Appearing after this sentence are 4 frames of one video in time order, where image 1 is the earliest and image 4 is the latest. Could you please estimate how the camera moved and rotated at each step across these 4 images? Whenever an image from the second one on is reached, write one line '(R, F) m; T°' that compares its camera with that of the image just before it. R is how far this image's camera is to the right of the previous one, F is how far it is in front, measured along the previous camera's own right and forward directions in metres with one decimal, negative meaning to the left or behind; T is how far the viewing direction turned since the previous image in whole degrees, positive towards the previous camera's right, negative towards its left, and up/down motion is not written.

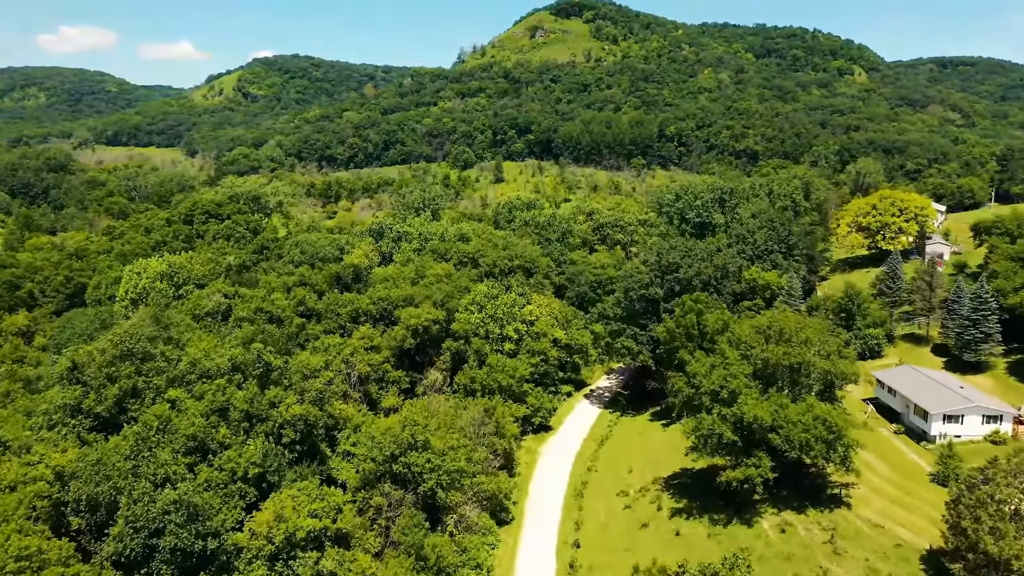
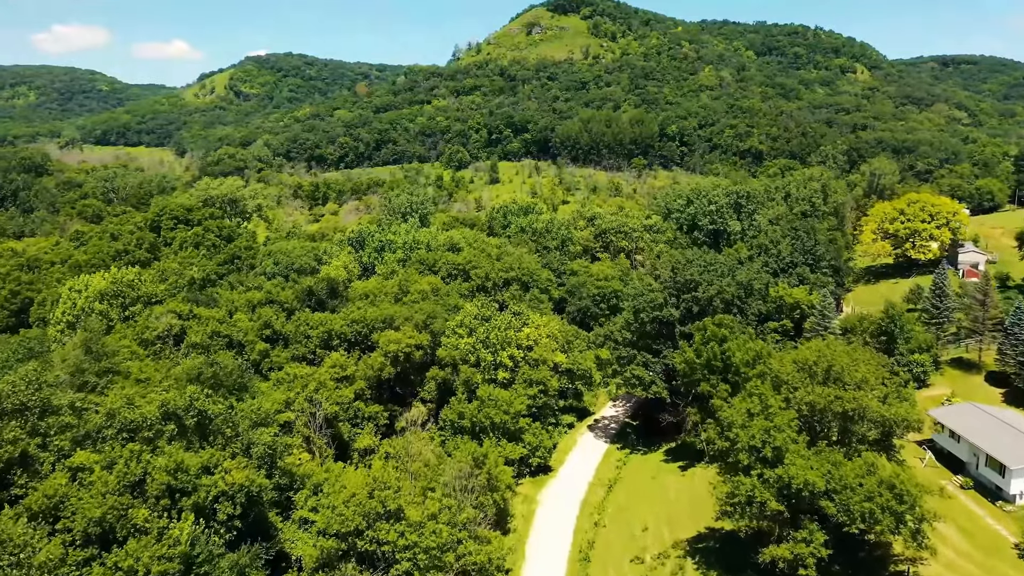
(+0.2, +7.7) m; 0°
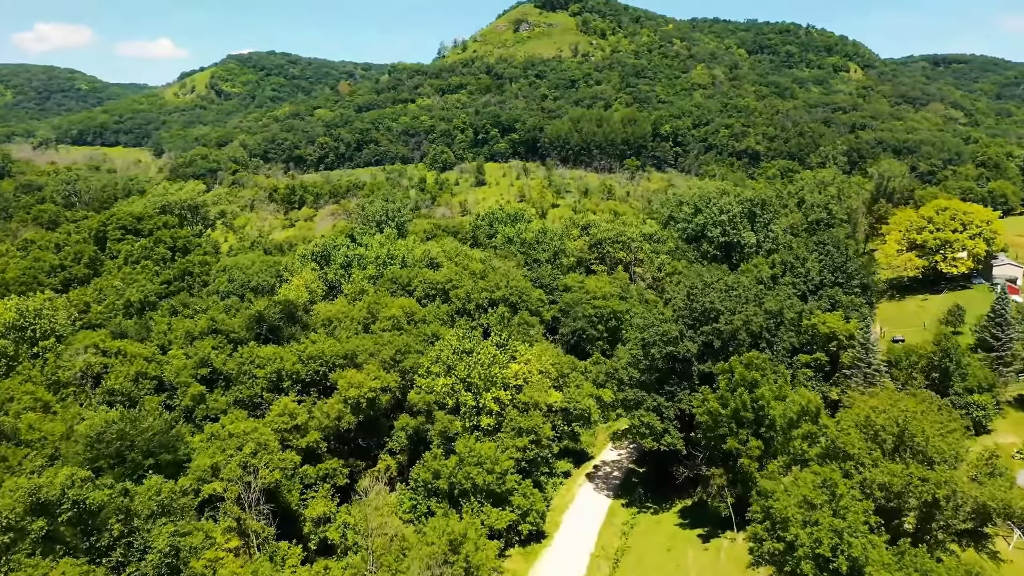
(+0.3, +8.8) m; +1°
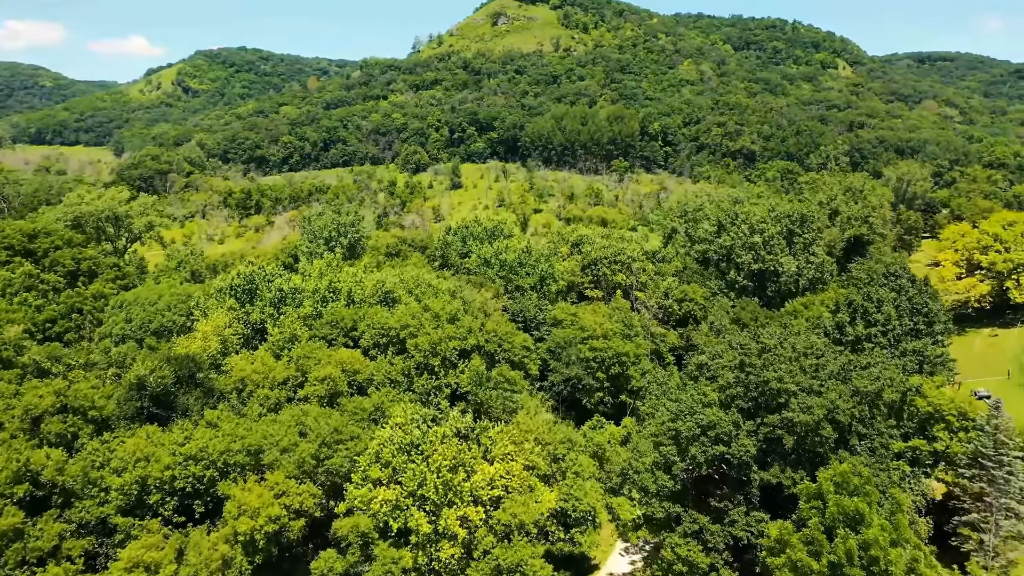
(+0.4, +14.3) m; +2°
